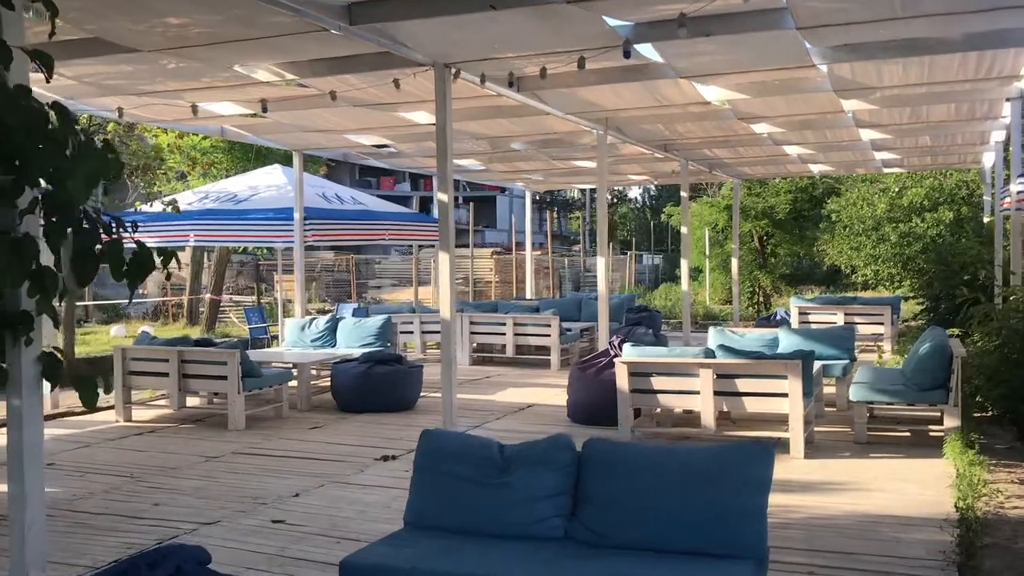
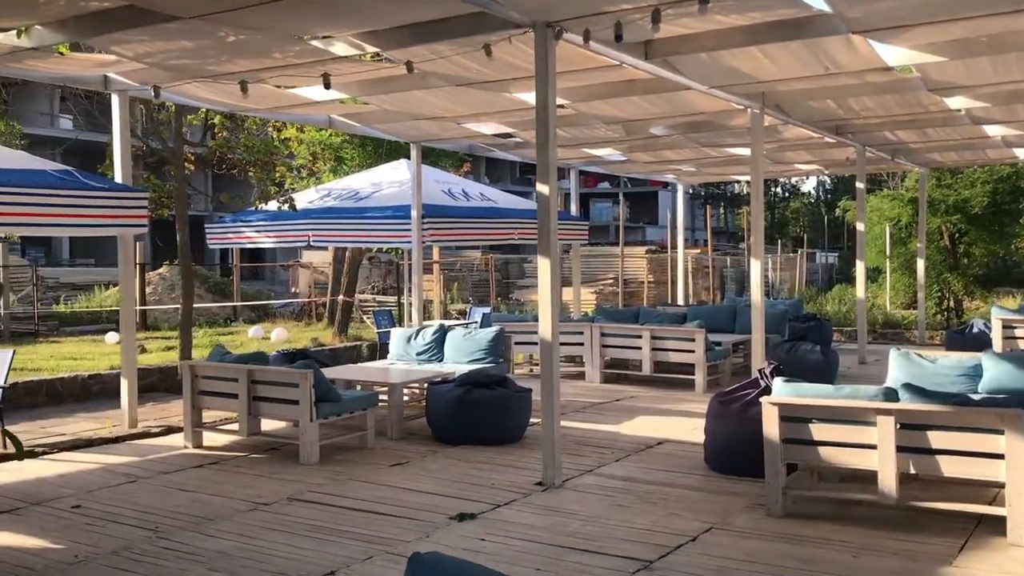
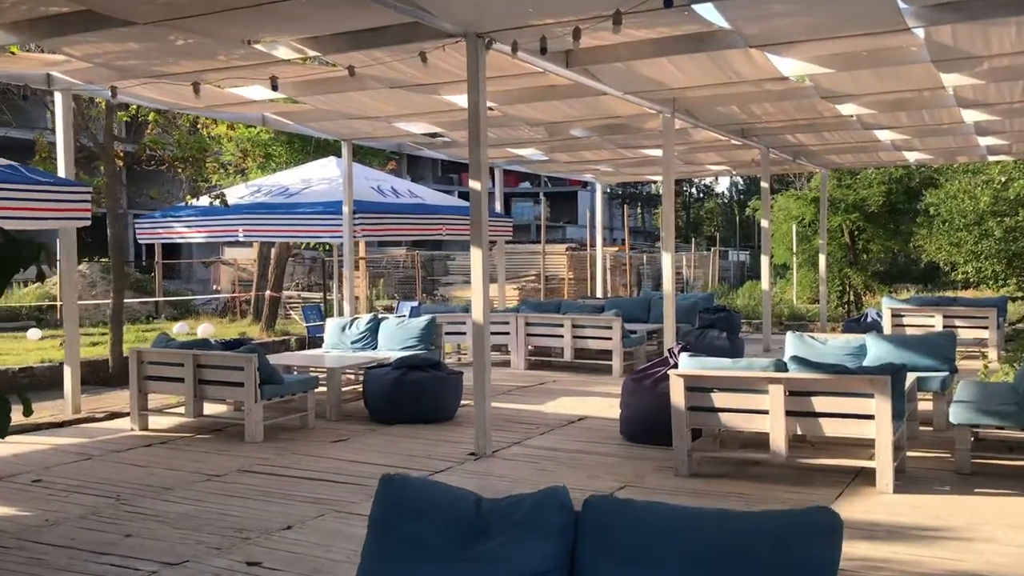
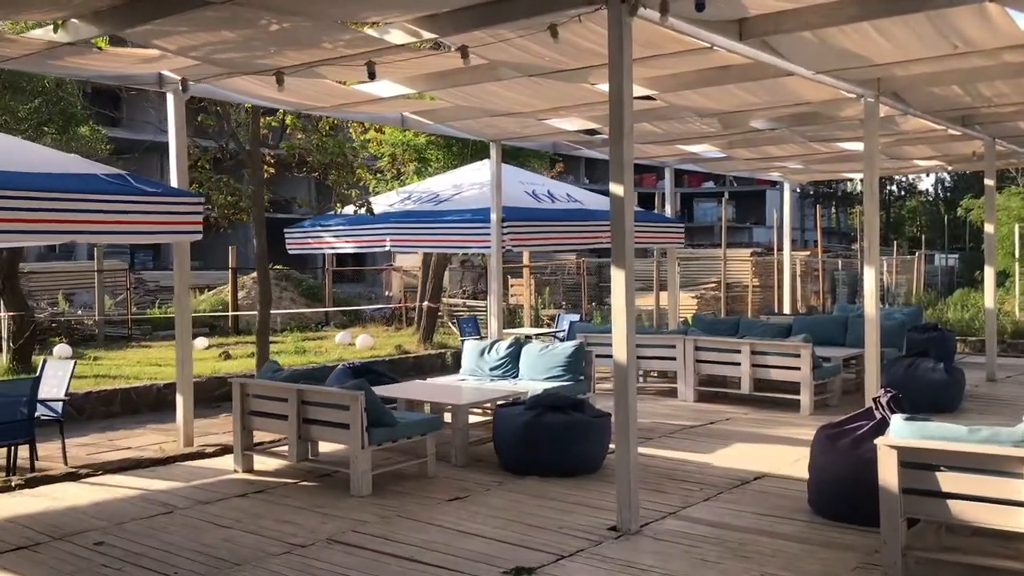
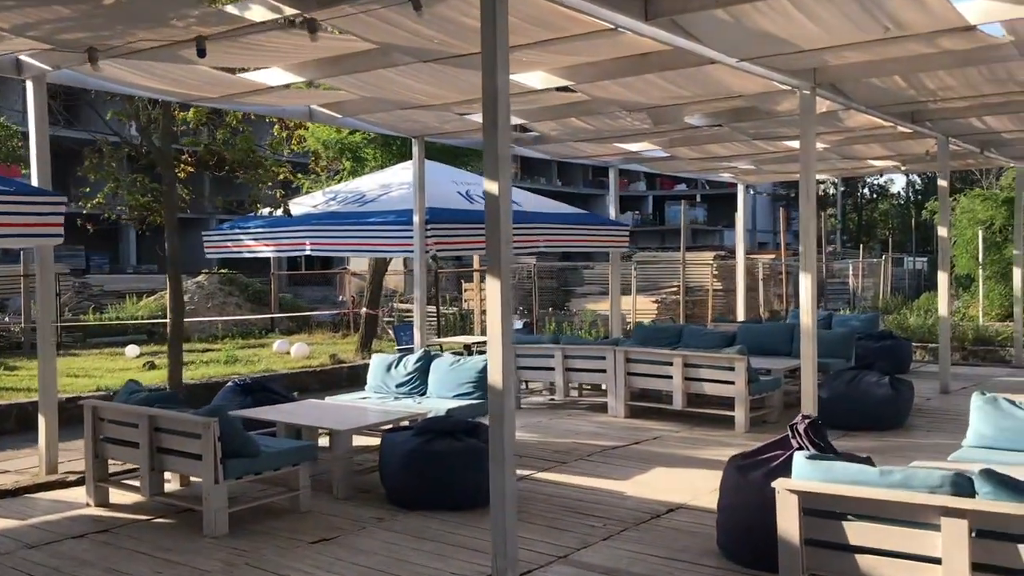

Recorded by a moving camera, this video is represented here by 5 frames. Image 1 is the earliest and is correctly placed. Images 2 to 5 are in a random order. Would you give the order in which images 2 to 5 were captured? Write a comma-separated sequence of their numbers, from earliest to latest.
3, 2, 4, 5
